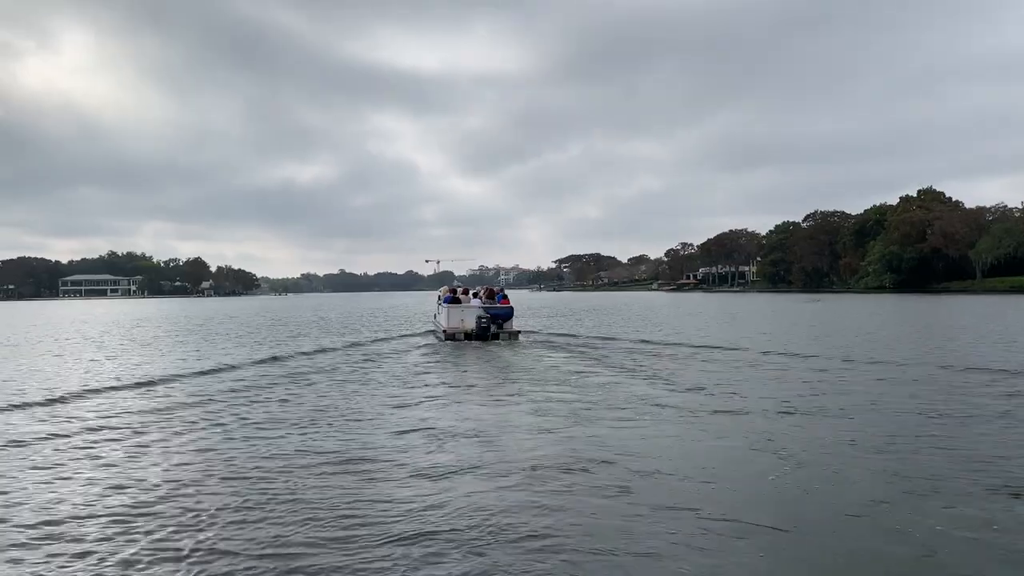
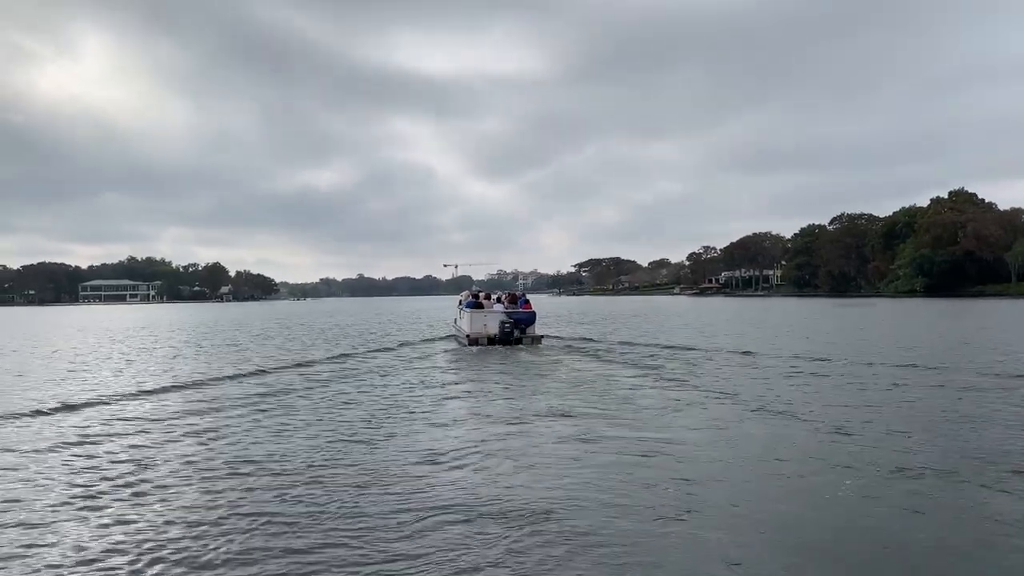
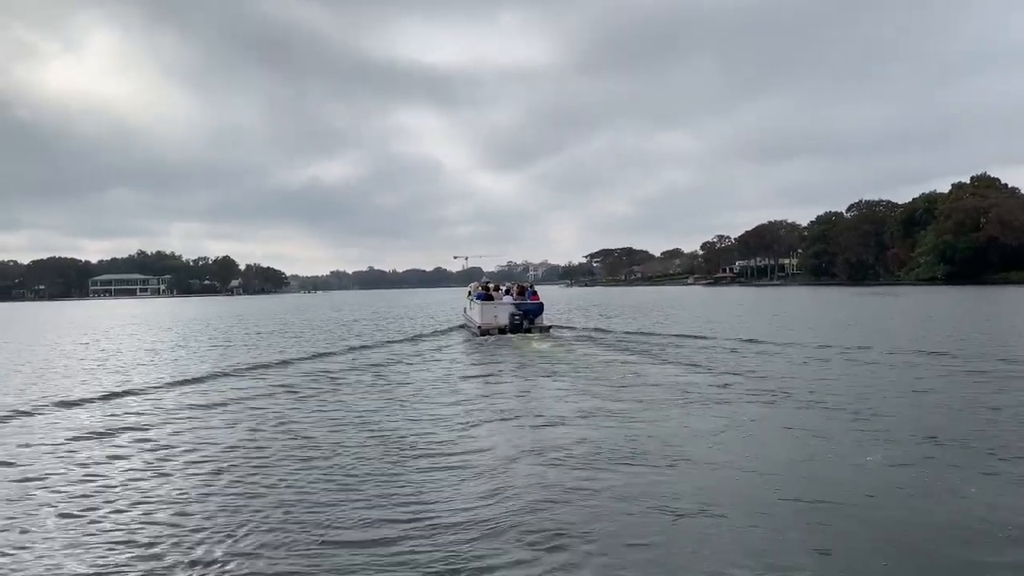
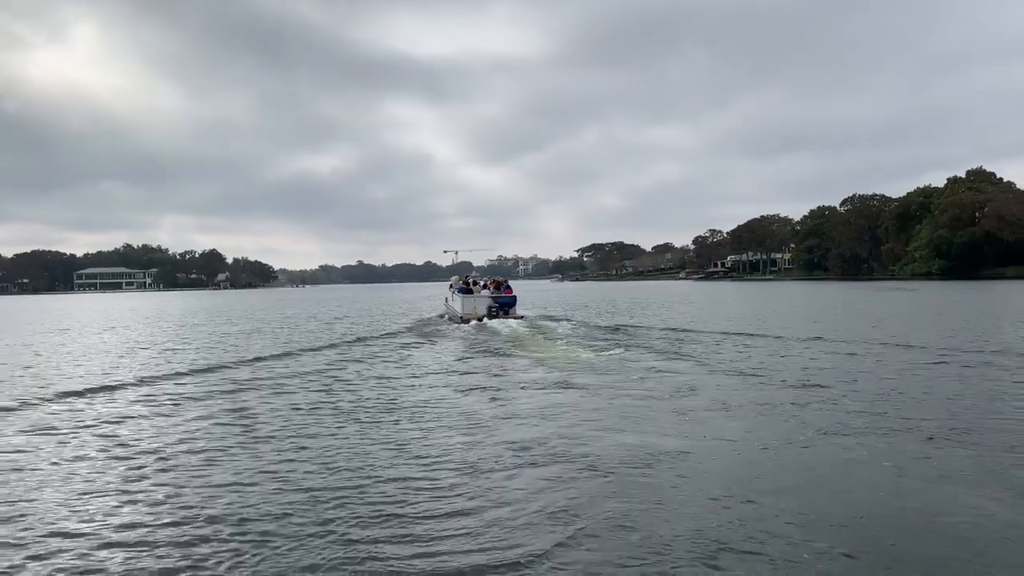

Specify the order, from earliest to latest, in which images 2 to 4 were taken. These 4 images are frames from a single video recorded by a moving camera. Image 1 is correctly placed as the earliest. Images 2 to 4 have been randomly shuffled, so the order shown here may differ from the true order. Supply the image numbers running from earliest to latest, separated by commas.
2, 3, 4
